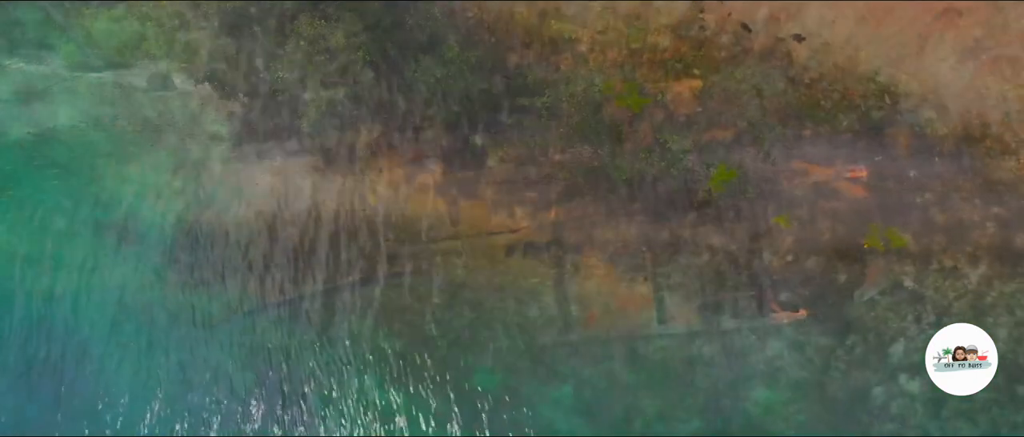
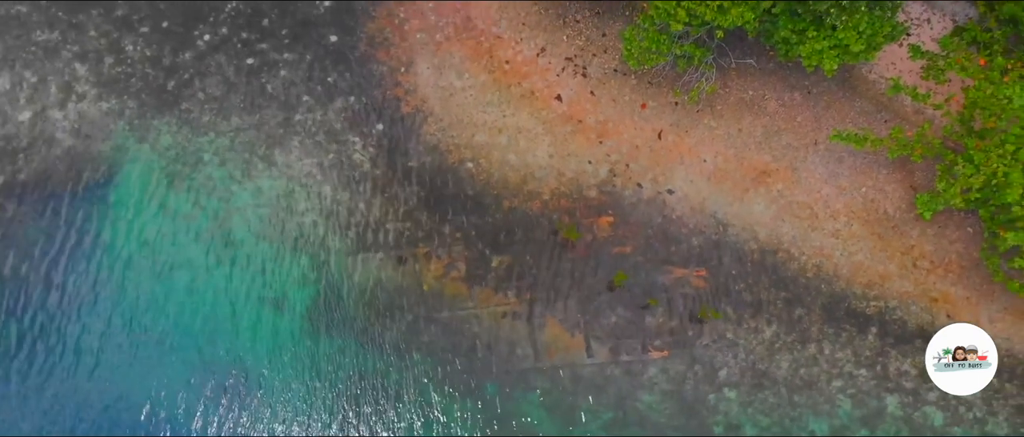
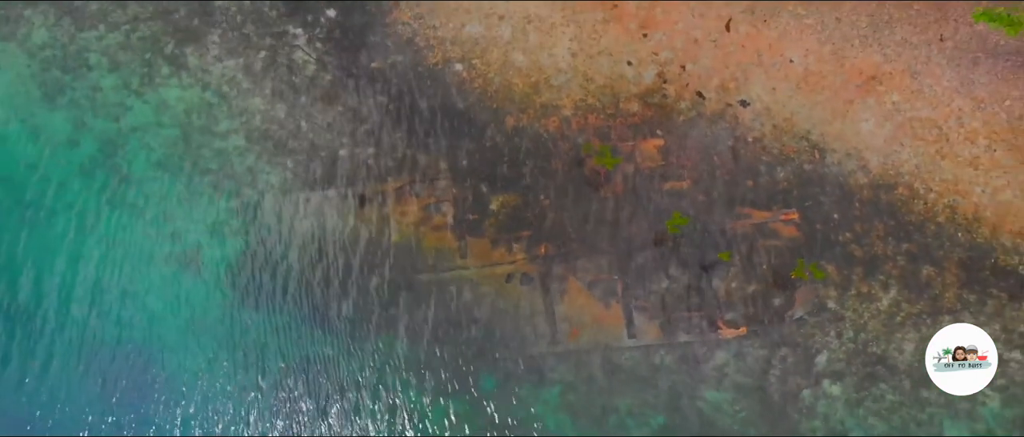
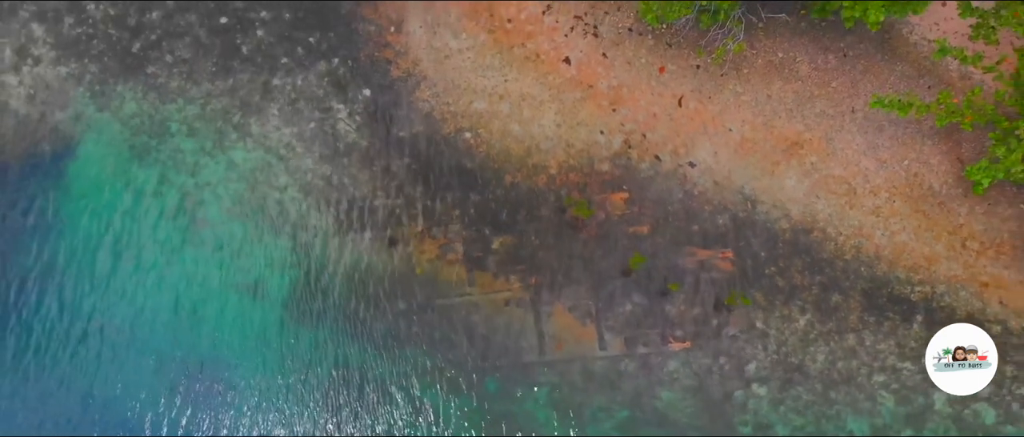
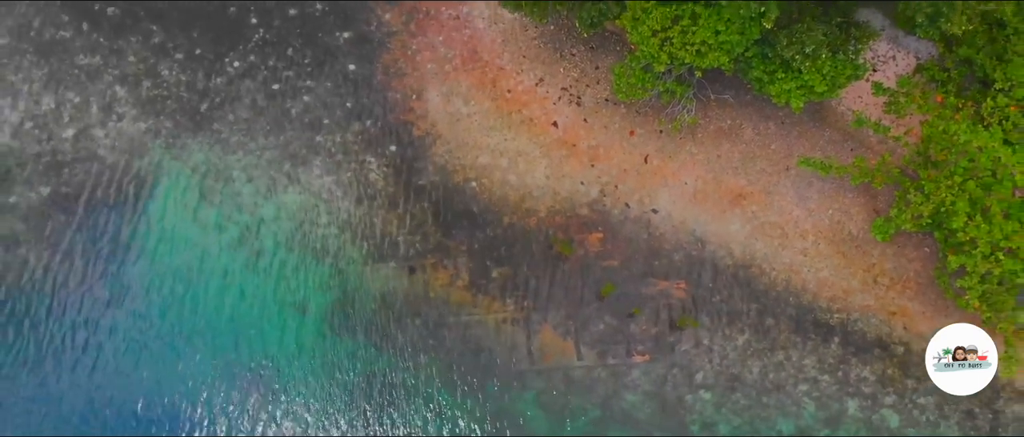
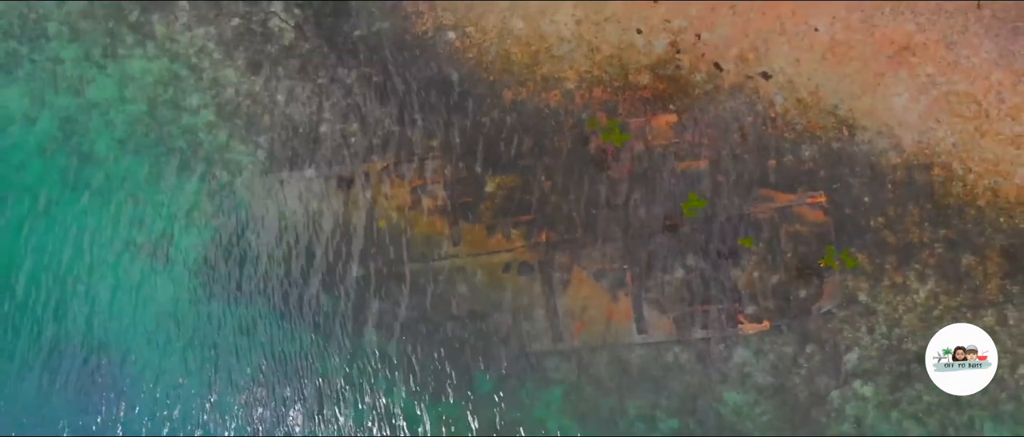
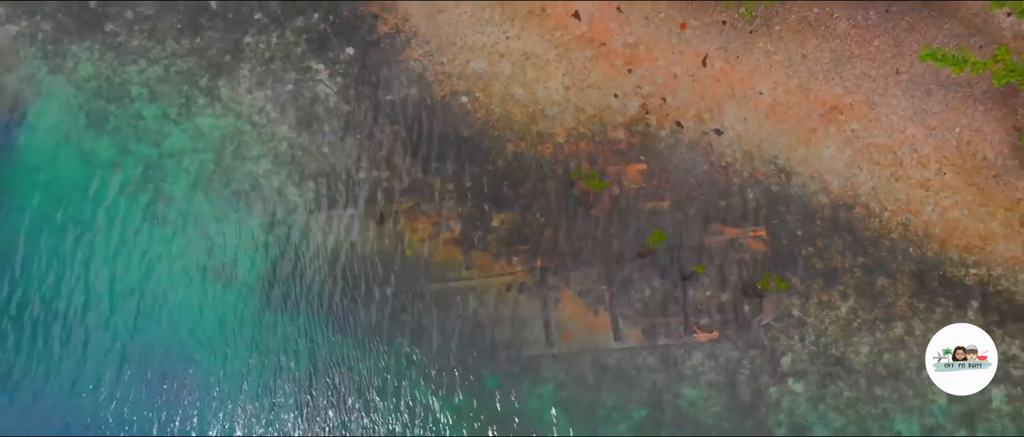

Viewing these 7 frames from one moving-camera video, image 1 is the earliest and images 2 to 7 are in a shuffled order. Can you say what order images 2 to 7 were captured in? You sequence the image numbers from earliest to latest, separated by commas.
6, 3, 7, 4, 2, 5
